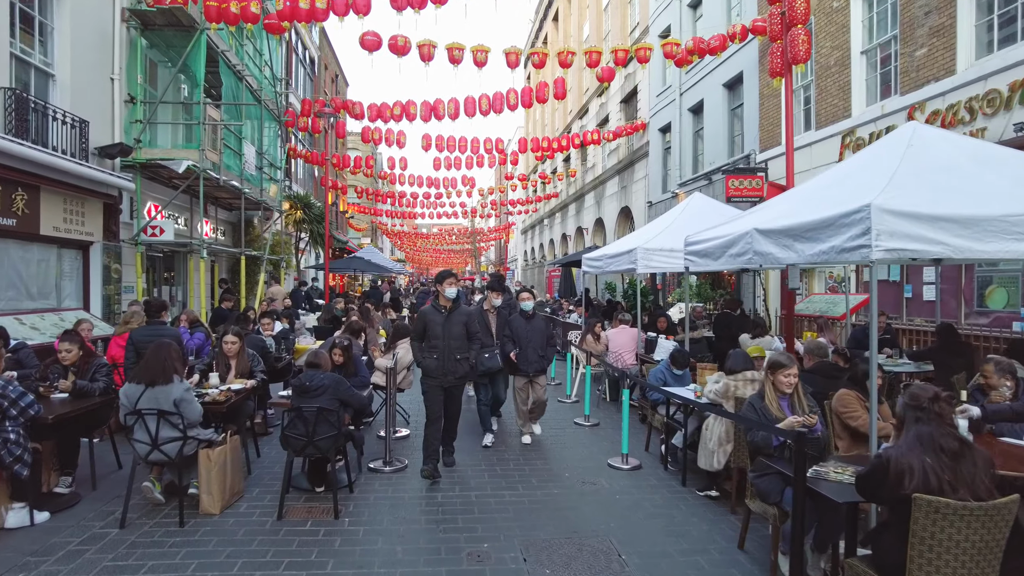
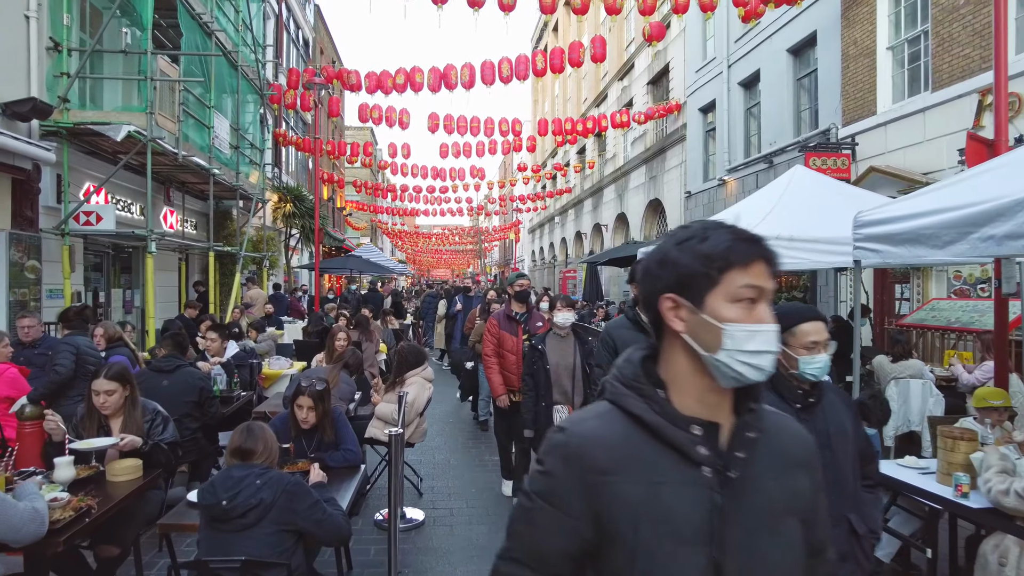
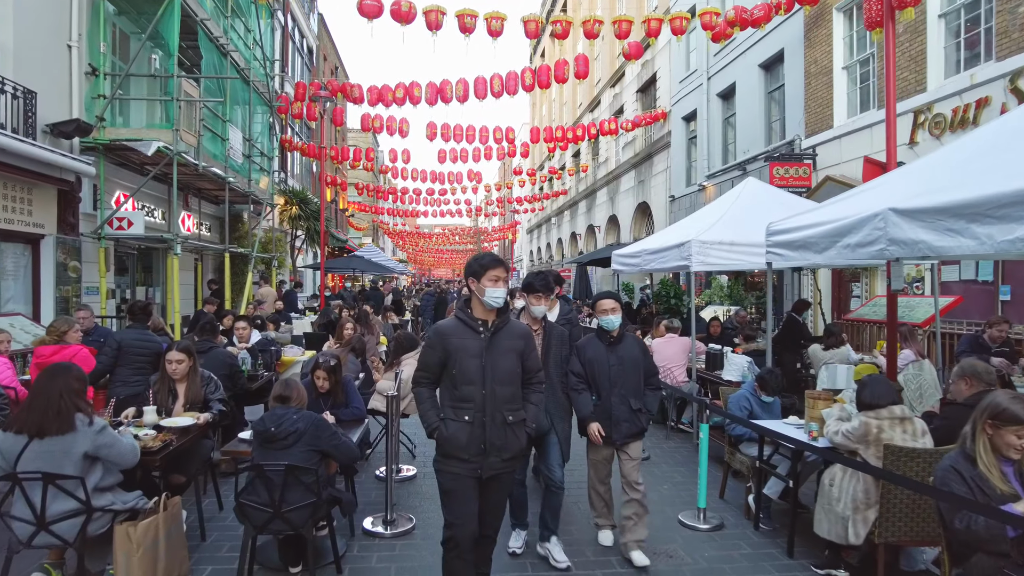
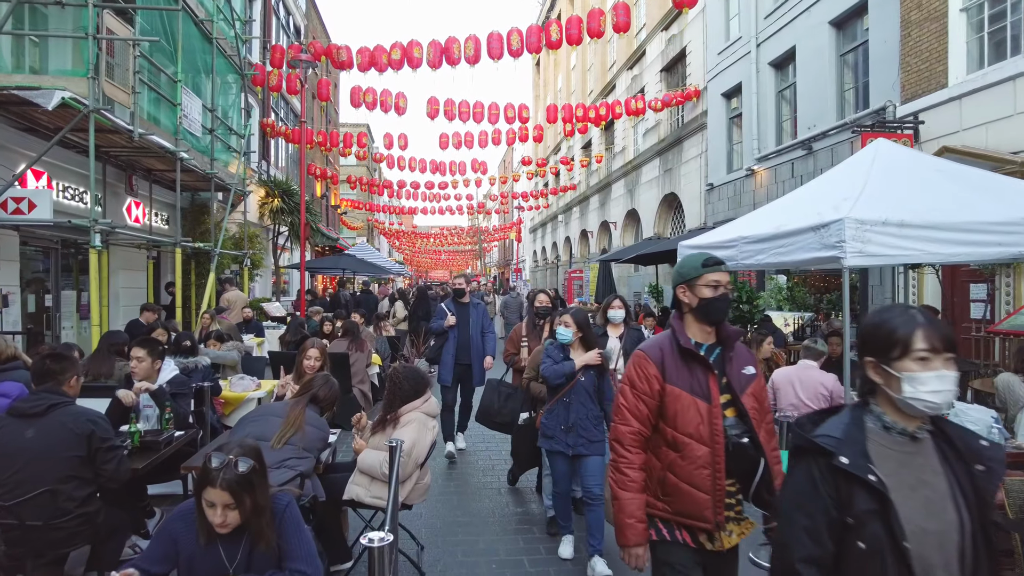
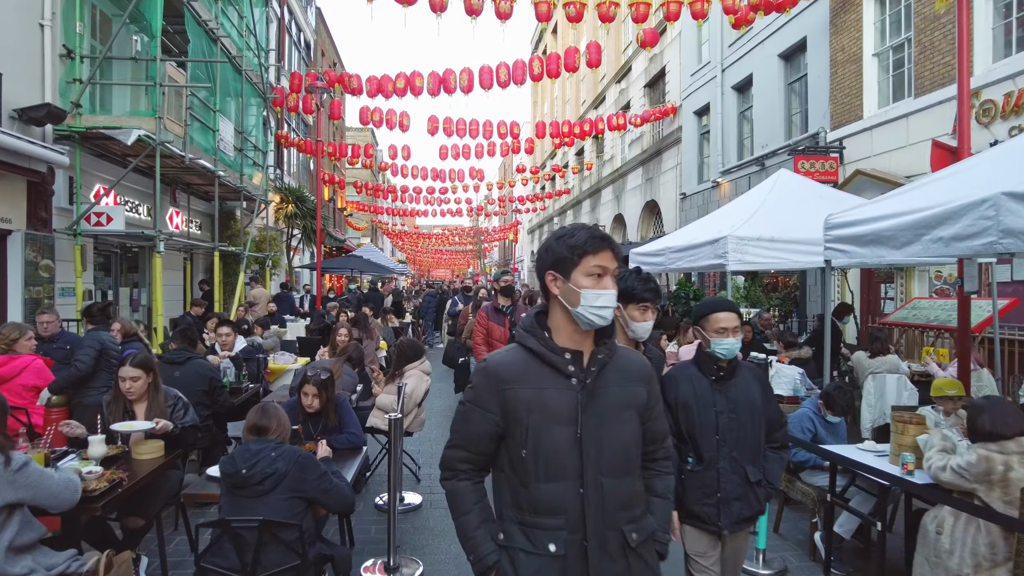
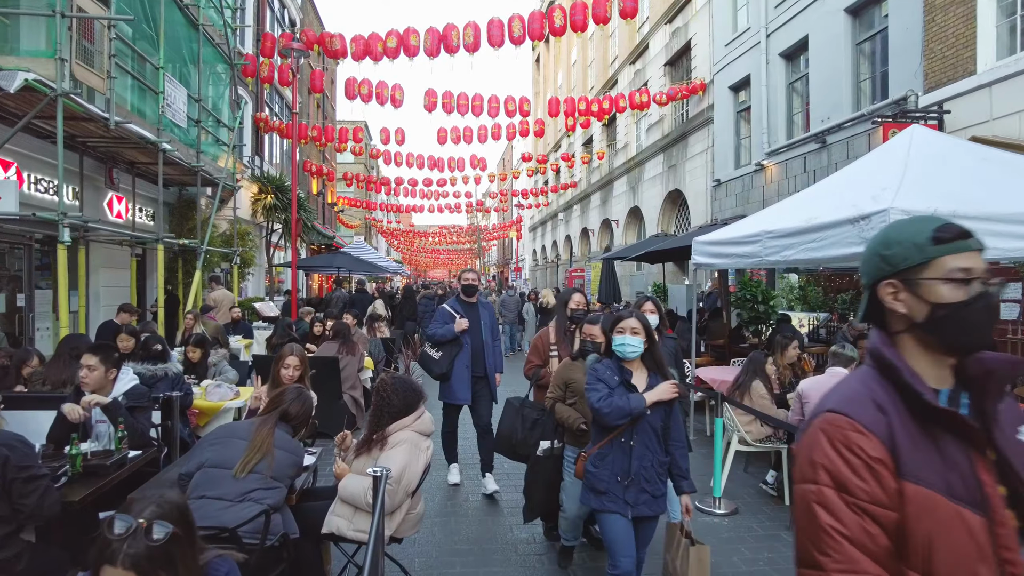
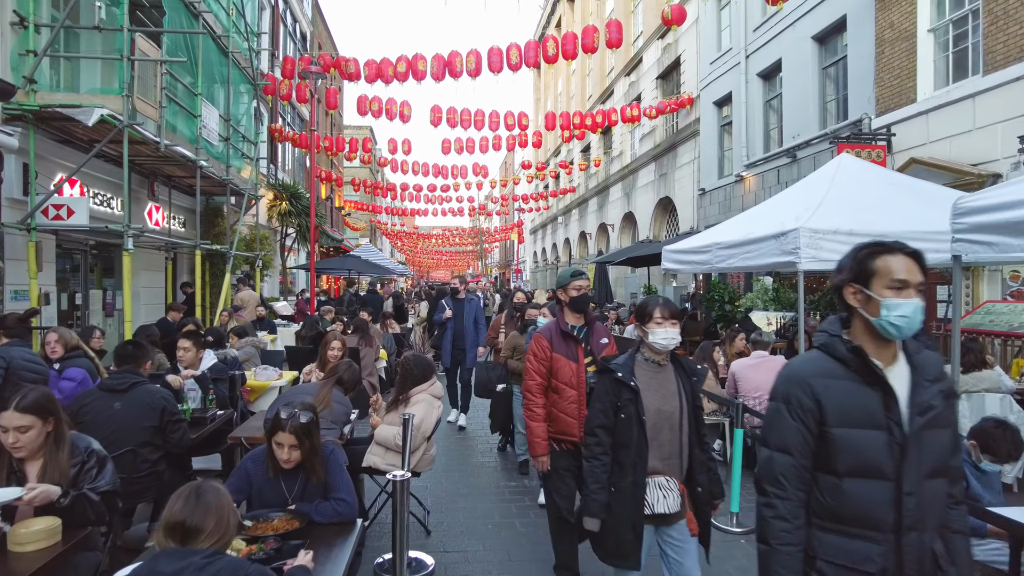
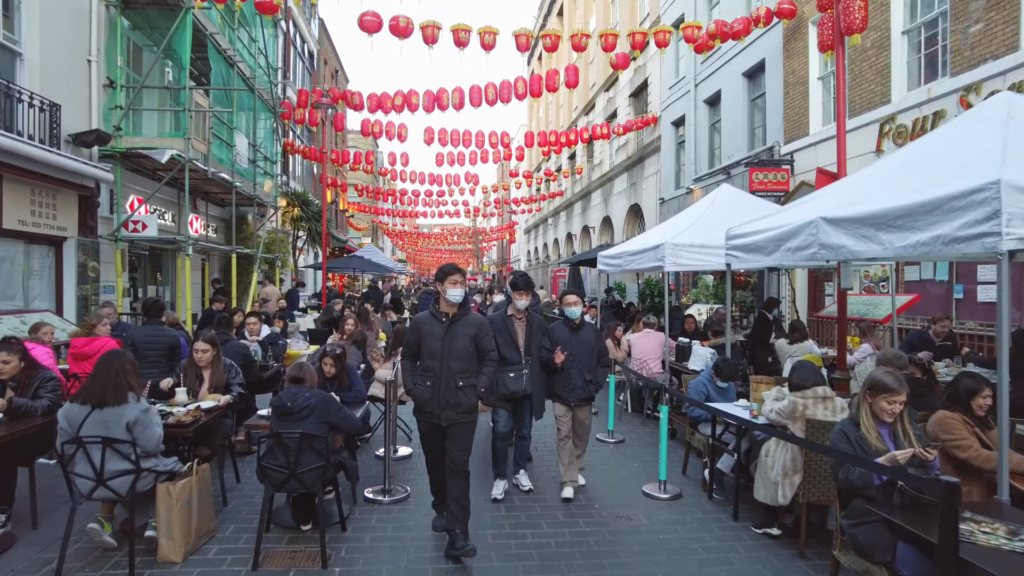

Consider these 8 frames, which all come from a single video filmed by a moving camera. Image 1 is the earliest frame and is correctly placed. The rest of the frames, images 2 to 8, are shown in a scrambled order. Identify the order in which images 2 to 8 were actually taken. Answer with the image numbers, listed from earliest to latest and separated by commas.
8, 3, 5, 2, 7, 4, 6
